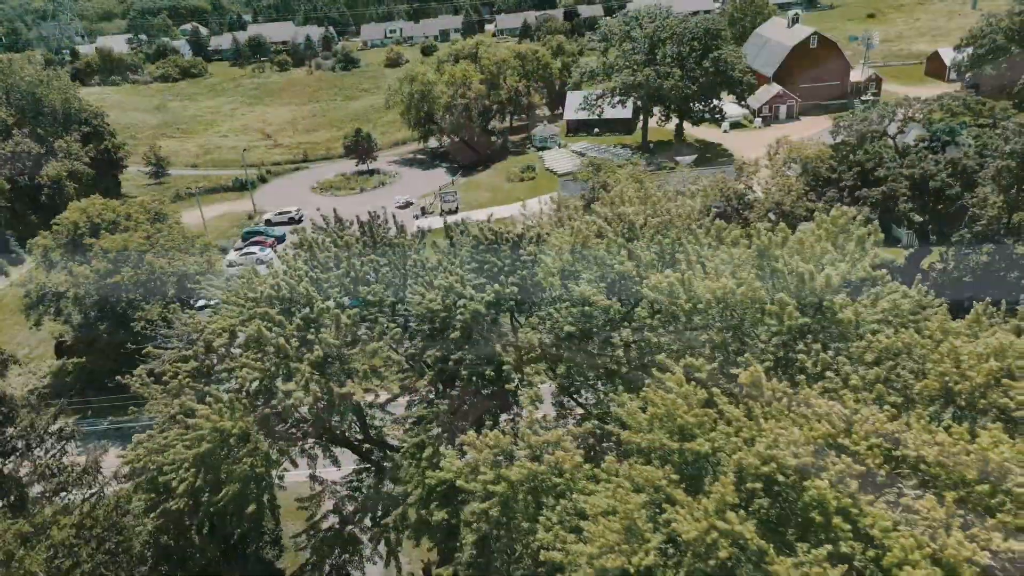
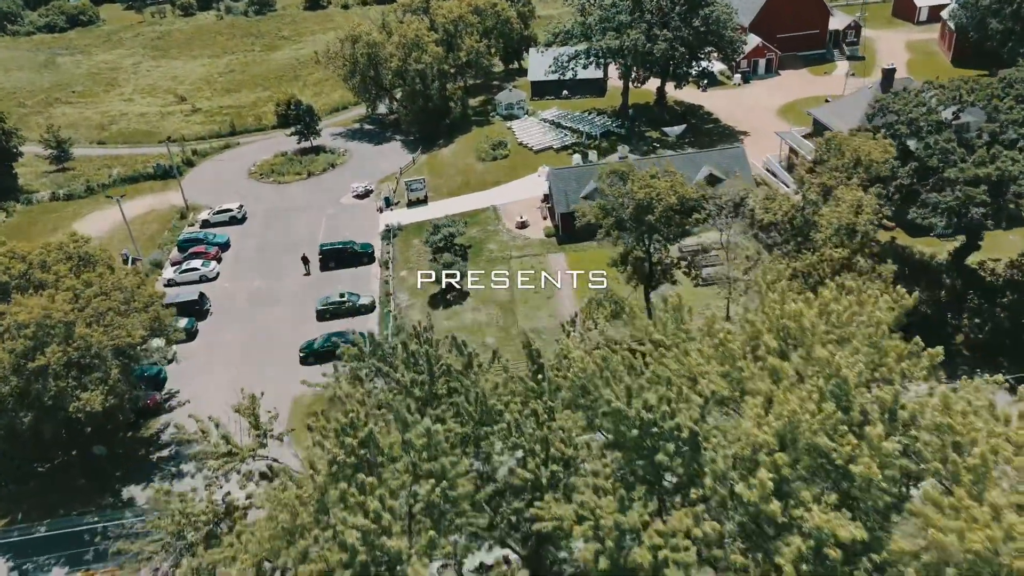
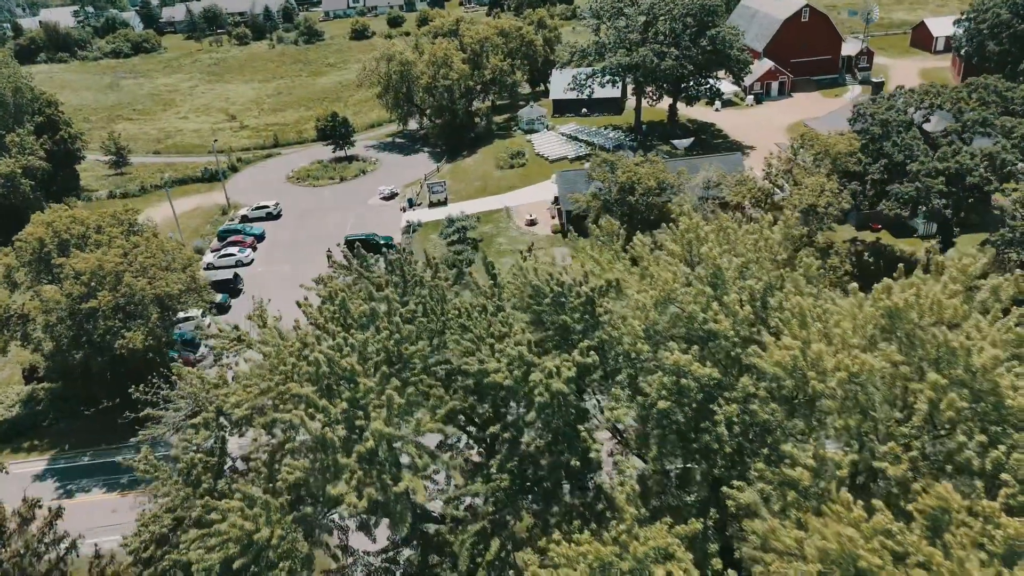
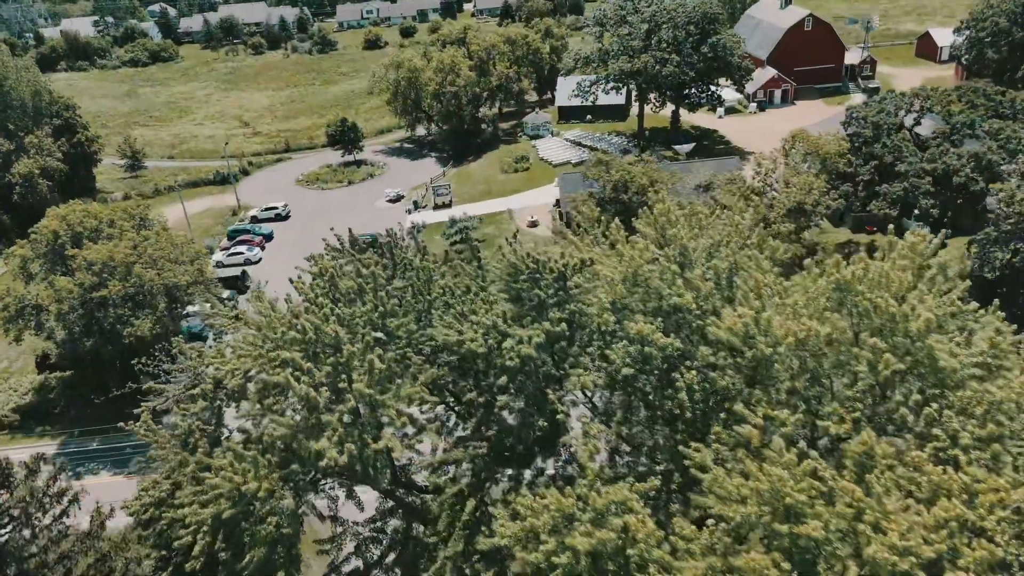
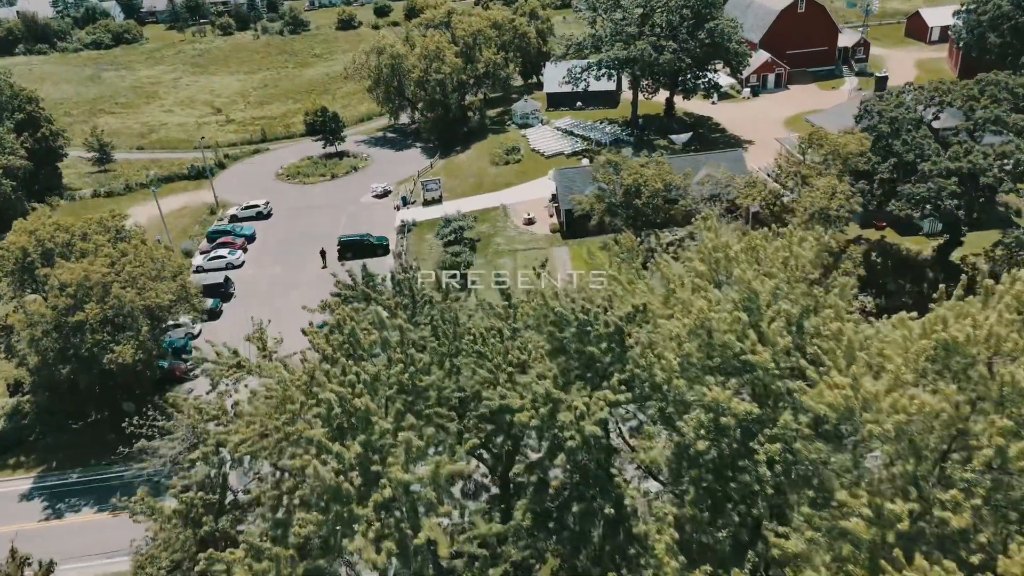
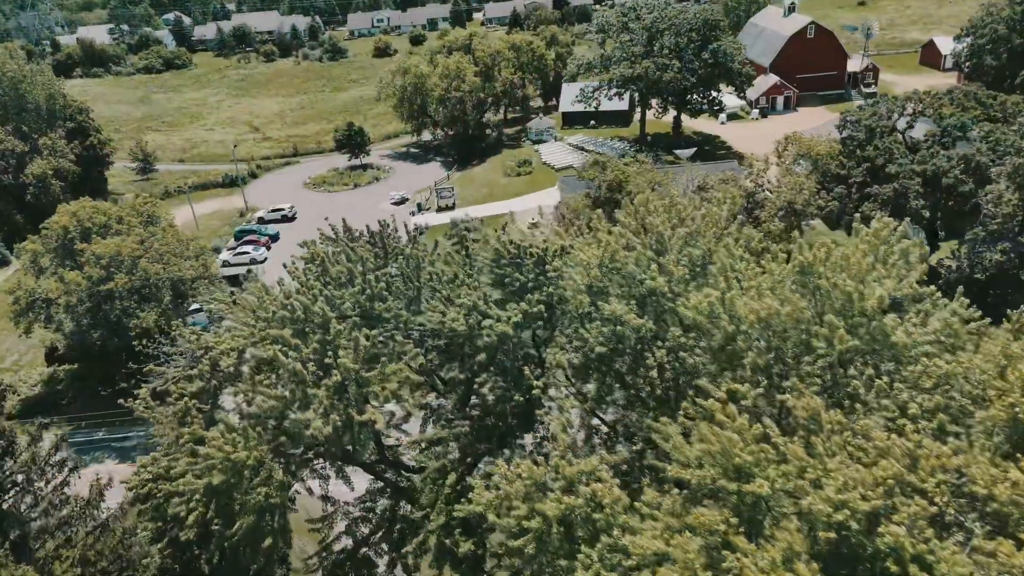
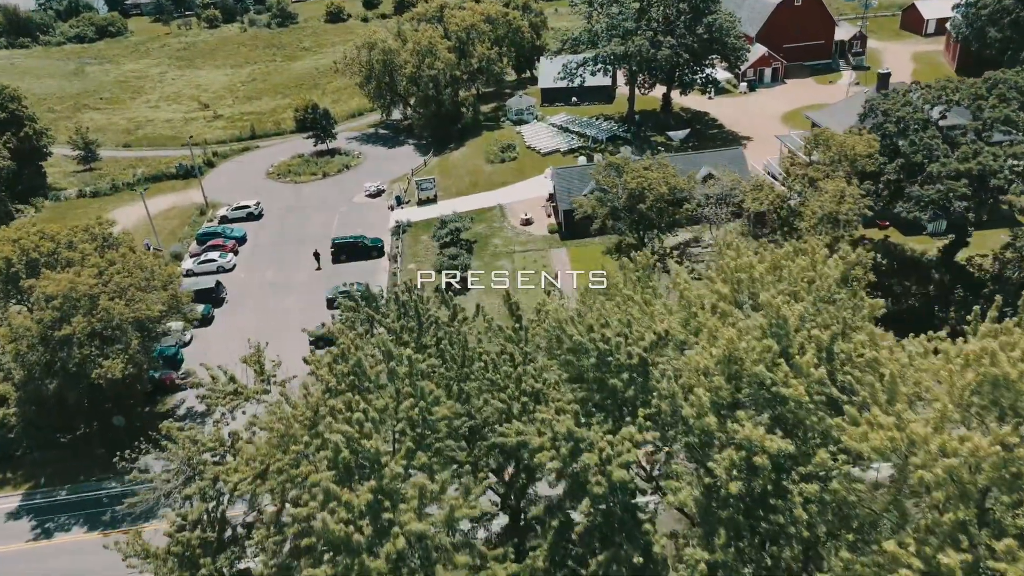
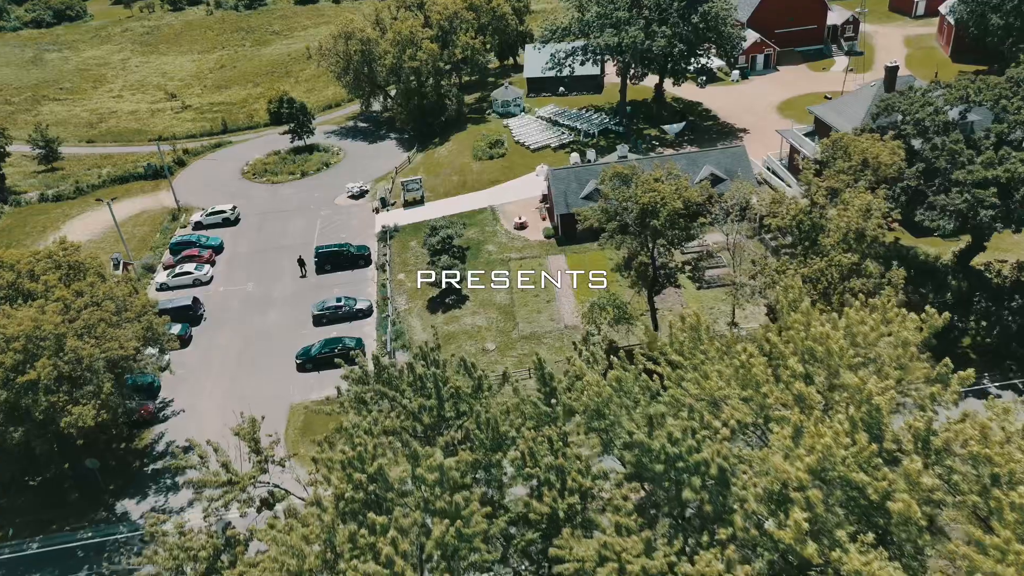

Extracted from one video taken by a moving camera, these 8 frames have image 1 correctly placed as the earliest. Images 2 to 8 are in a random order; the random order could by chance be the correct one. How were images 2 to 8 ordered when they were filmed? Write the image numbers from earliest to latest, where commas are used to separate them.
6, 4, 3, 5, 7, 2, 8
